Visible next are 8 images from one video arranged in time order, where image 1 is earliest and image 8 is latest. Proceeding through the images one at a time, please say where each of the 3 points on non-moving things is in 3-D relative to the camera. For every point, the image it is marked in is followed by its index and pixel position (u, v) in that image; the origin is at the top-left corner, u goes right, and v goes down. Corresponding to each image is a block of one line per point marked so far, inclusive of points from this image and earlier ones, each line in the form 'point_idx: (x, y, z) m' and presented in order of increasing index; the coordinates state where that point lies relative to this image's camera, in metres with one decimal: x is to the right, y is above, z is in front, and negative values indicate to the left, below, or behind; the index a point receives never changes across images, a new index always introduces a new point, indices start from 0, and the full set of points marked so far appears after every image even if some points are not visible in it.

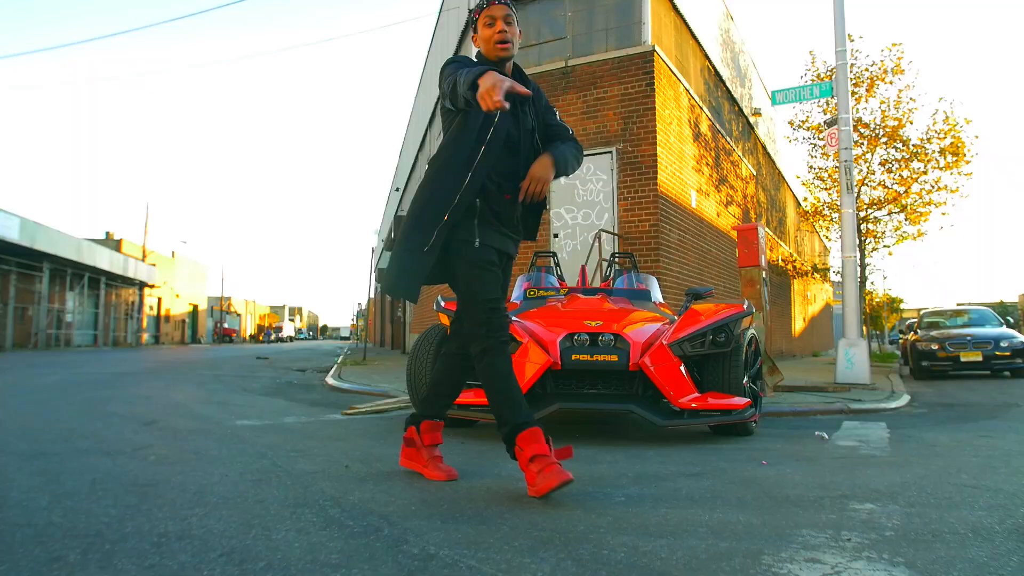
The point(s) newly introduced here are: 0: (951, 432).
0: (+3.3, -1.1, +5.5) m
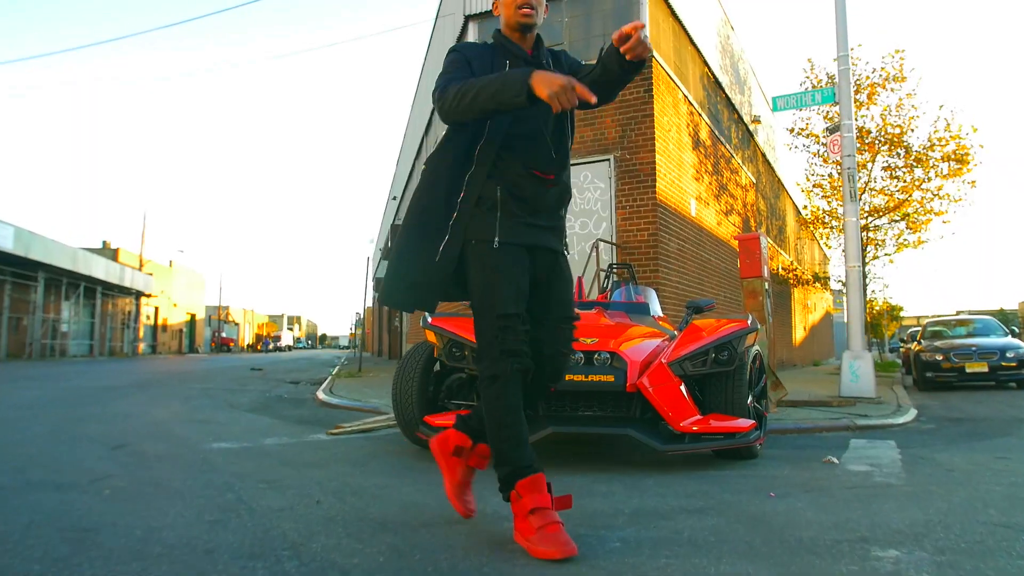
0: (+3.3, -1.2, +5.3) m
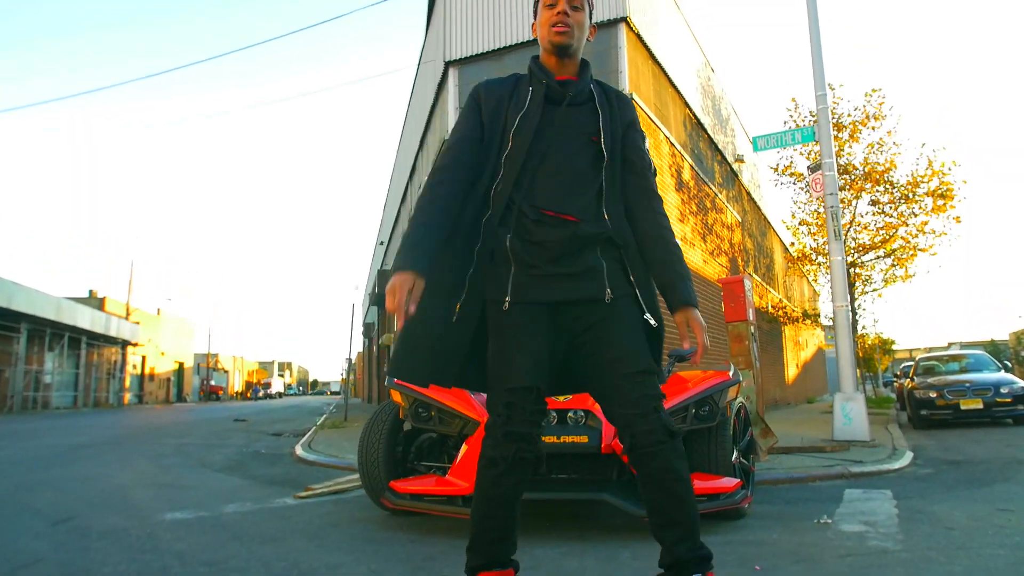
0: (+3.1, -1.5, +5.0) m
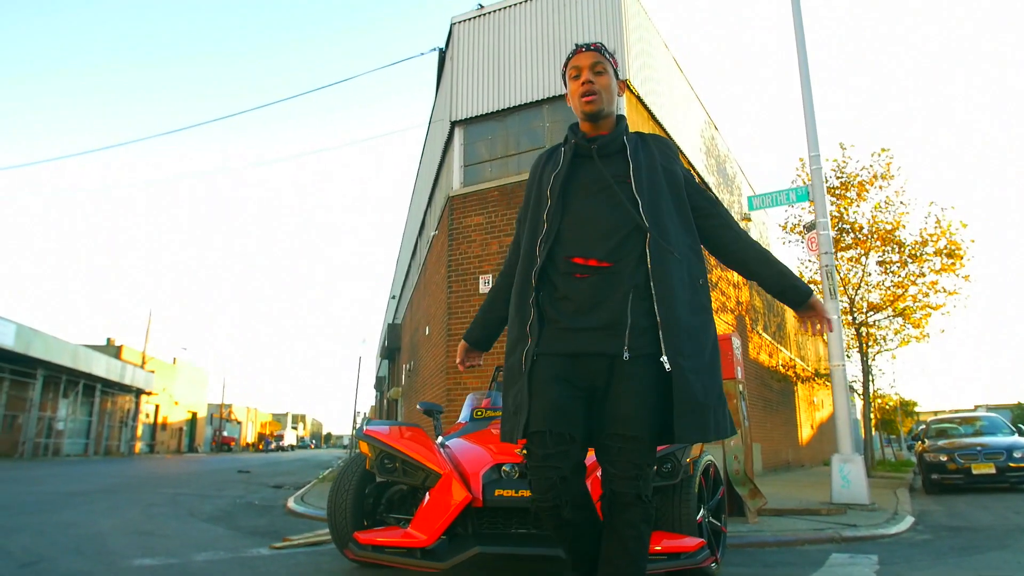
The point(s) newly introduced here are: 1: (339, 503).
0: (+2.9, -1.9, +4.9) m
1: (-1.0, -1.2, +4.2) m
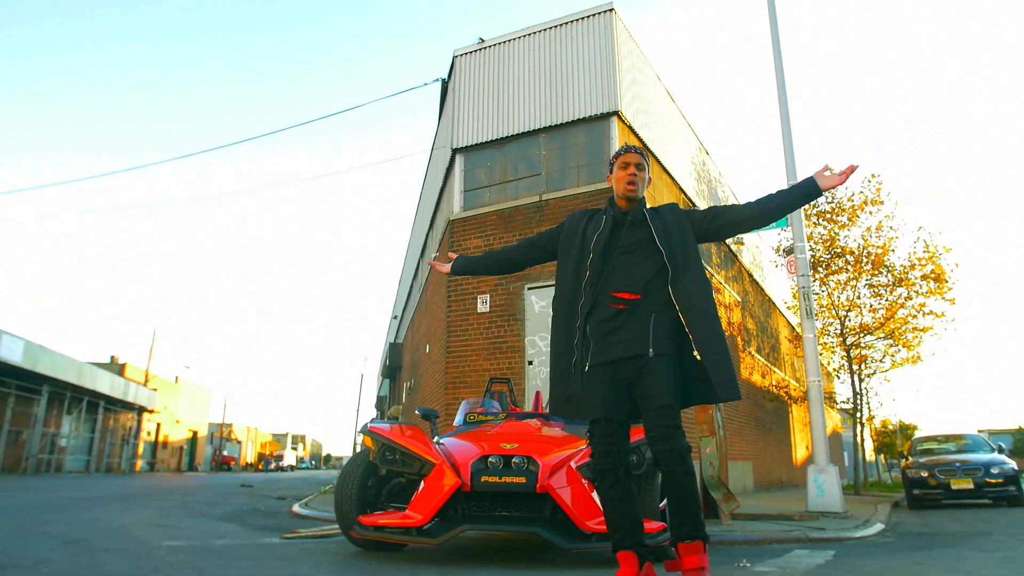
0: (+2.9, -2.1, +5.4) m
1: (-1.1, -1.3, +4.7) m
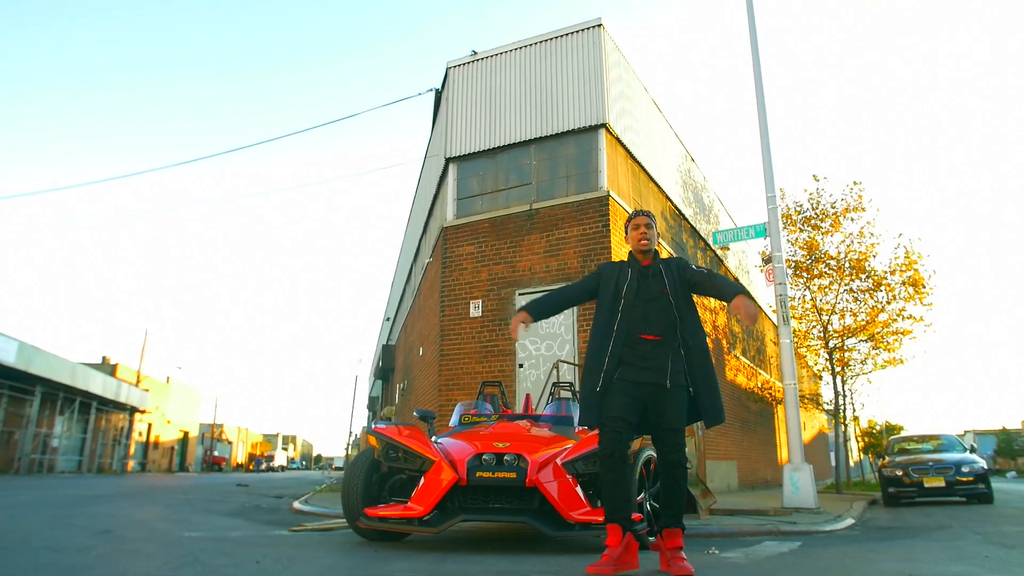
0: (+2.8, -2.2, +5.9) m
1: (-1.2, -1.4, +5.1) m
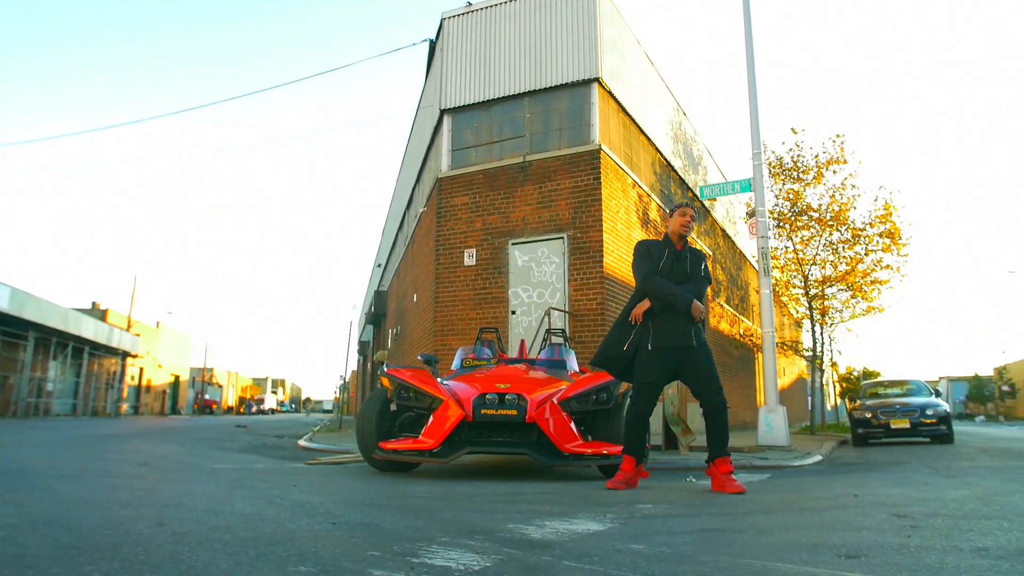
0: (+2.8, -1.8, +6.6) m
1: (-1.2, -1.1, +5.7) m
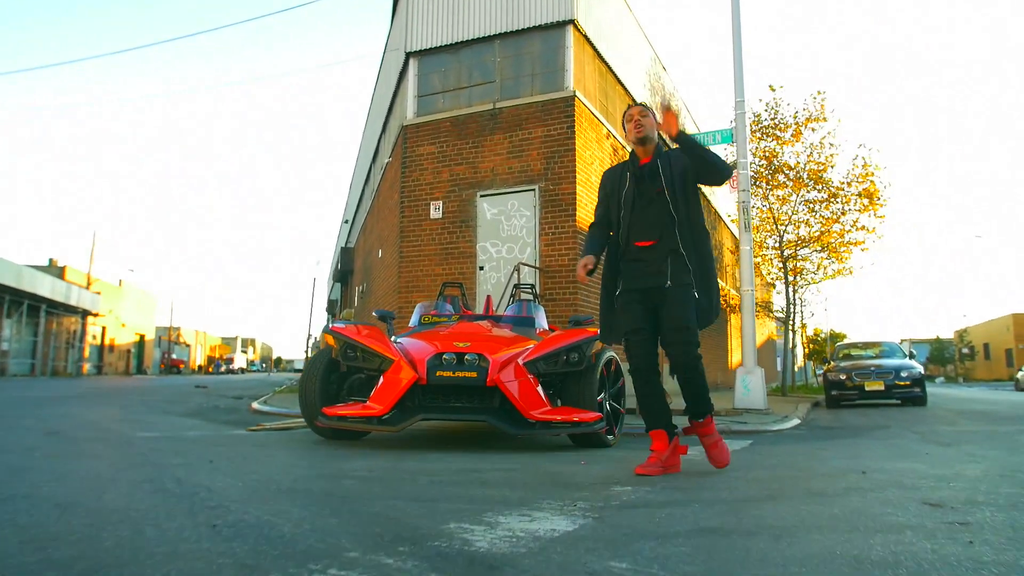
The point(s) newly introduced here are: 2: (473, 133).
0: (+2.4, -1.4, +6.1) m
1: (-1.4, -0.7, +5.1) m
2: (-0.7, +2.7, +12.7) m
